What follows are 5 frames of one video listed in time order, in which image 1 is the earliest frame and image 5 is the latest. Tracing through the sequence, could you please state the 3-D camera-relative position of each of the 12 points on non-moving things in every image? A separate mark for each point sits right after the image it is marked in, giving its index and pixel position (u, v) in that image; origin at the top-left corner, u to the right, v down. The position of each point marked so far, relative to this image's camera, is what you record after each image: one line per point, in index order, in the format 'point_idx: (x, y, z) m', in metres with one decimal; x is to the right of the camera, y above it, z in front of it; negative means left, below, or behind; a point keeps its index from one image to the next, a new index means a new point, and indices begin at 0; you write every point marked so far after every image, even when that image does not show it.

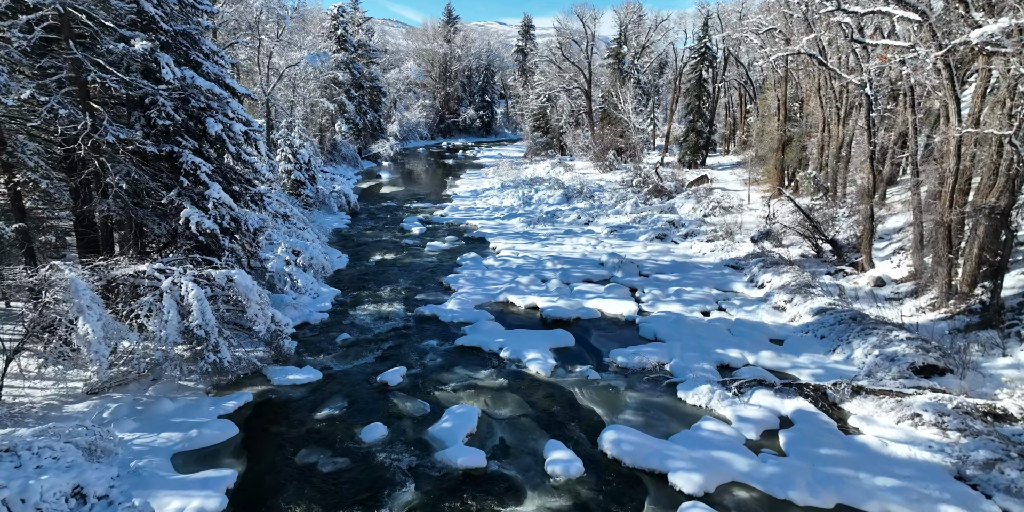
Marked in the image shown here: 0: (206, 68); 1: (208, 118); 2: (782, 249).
0: (-5.5, +3.4, +11.2) m
1: (-5.4, +2.5, +11.1) m
2: (+7.0, +0.2, +15.8) m
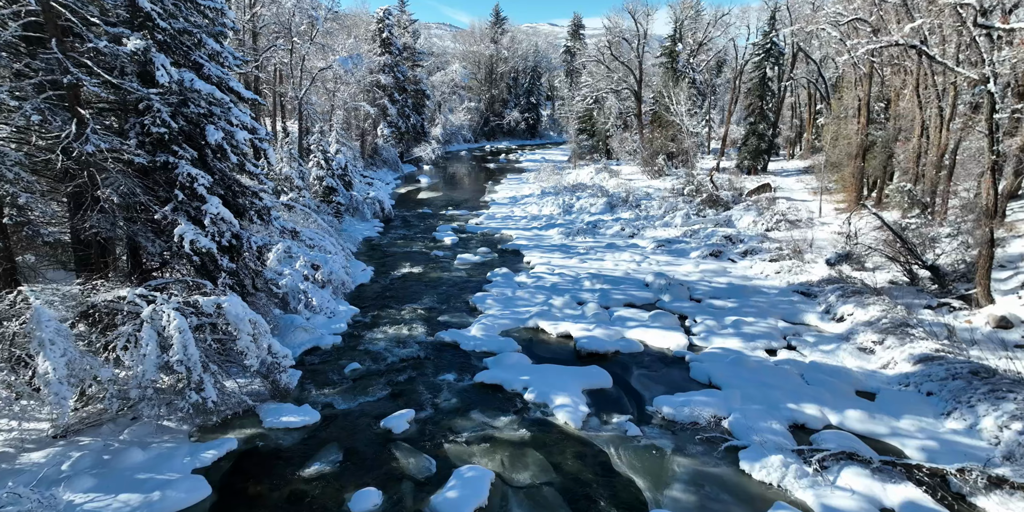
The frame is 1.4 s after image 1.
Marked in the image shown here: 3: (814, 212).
0: (-5.0, +3.0, +10.0) m
1: (-4.9, +2.1, +9.9) m
2: (+7.9, -0.4, +13.6) m
3: (+9.8, +1.4, +19.8) m
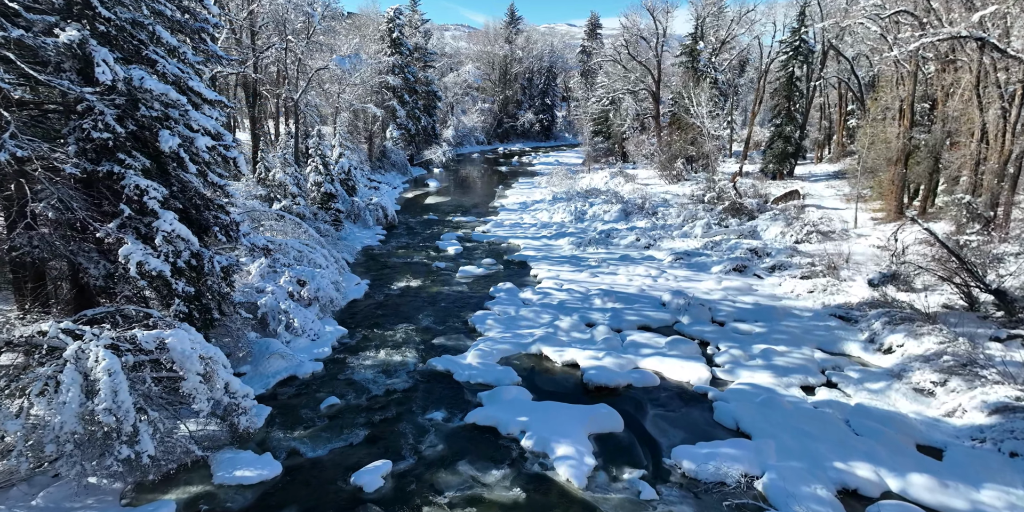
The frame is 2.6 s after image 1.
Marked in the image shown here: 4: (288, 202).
0: (-5.0, +2.7, +8.8) m
1: (-4.9, +1.8, +8.6) m
2: (+7.9, -0.8, +12.0) m
3: (+10.0, +1.0, +18.2) m
4: (-6.9, +1.6, +18.7) m
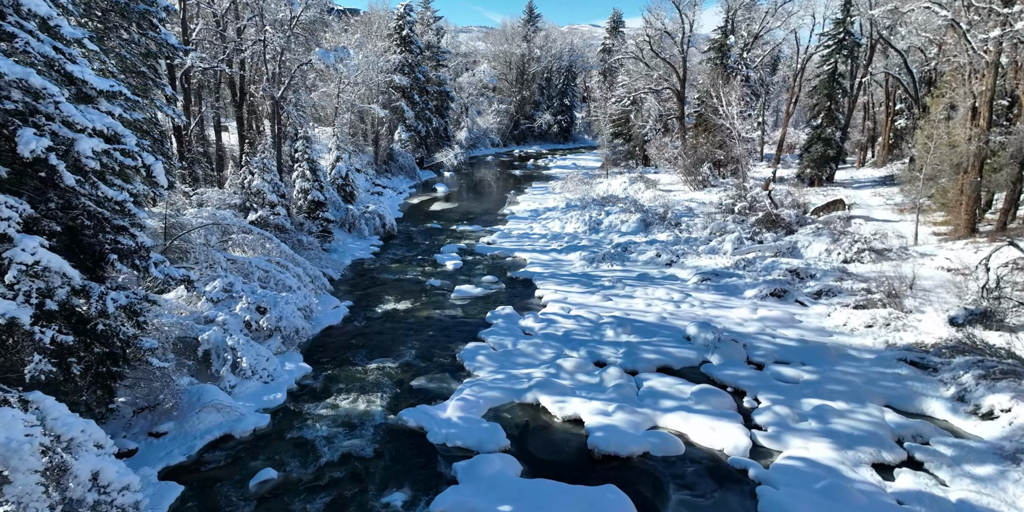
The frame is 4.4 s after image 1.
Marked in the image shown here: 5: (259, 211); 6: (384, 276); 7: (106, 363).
0: (-5.3, +2.3, +6.7) m
1: (-5.2, +1.4, +6.6) m
2: (+7.7, -1.3, +9.5) m
3: (+10.1, +0.4, +15.6) m
4: (-6.8, +1.2, +16.7) m
5: (-7.0, +1.2, +16.8) m
6: (-3.8, -0.6, +18.1) m
7: (-4.9, -1.3, +7.5) m
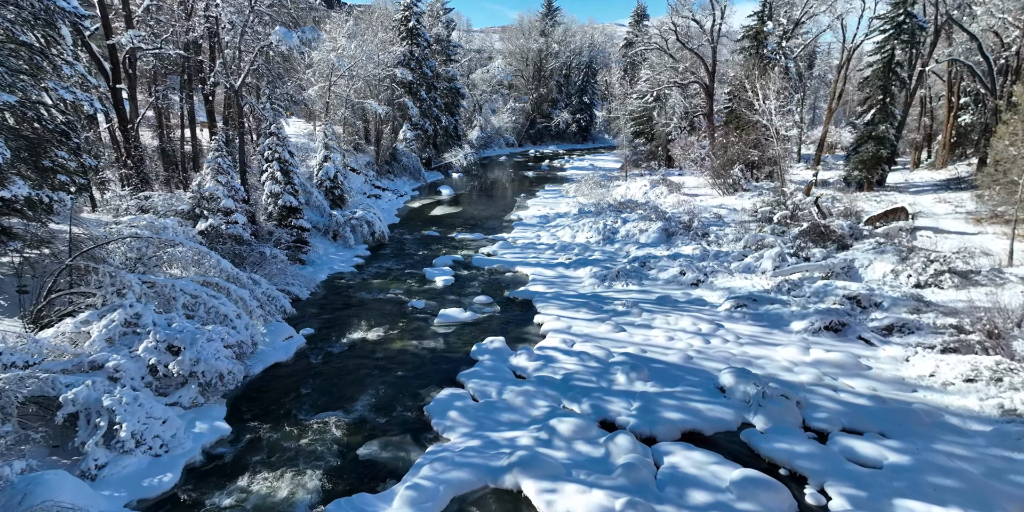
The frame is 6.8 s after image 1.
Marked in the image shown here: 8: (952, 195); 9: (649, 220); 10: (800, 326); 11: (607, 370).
0: (-5.7, +1.9, +4.2) m
1: (-5.6, +1.0, +4.0) m
2: (+7.4, -1.7, +6.5) m
3: (+9.9, 0.0, +12.5) m
4: (-6.8, +0.8, +14.2) m
5: (-7.0, +0.9, +14.3) m
6: (-3.9, -1.0, +15.5) m
7: (-5.3, -1.6, +4.9) m
8: (+13.2, +1.8, +18.2) m
9: (+4.2, +1.1, +18.8) m
10: (+5.5, -1.3, +11.4) m
11: (+1.6, -1.9, +10.1) m
